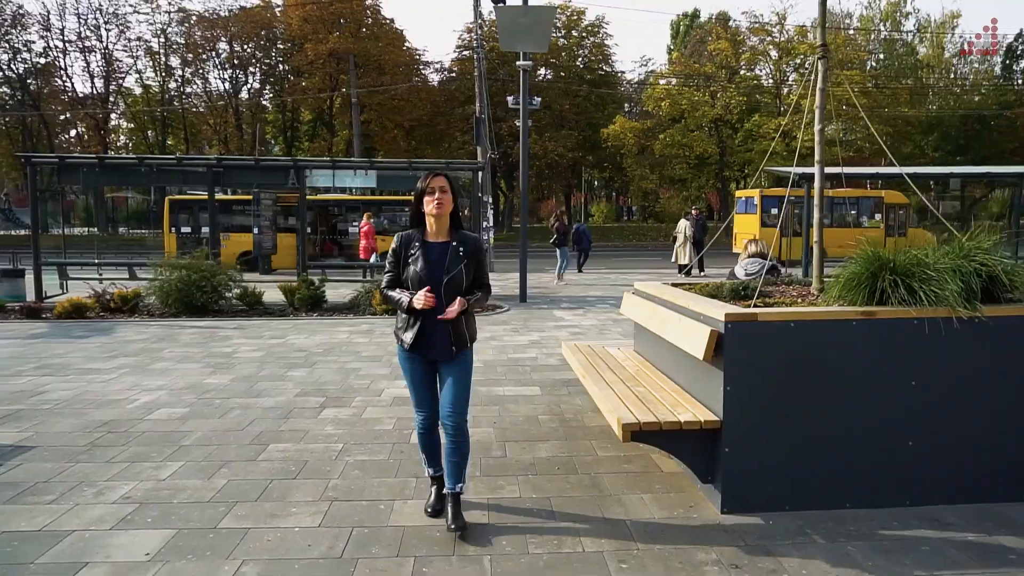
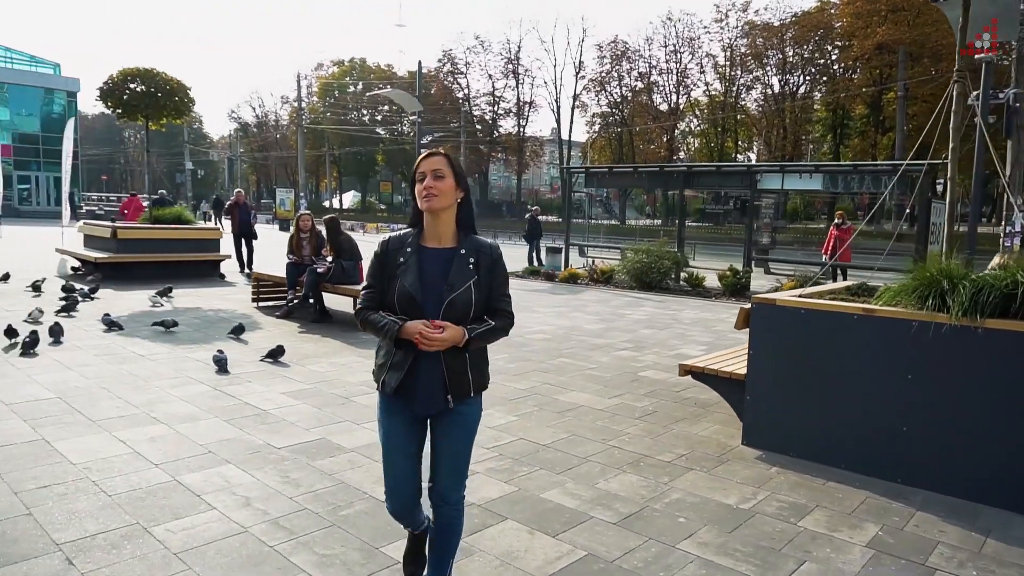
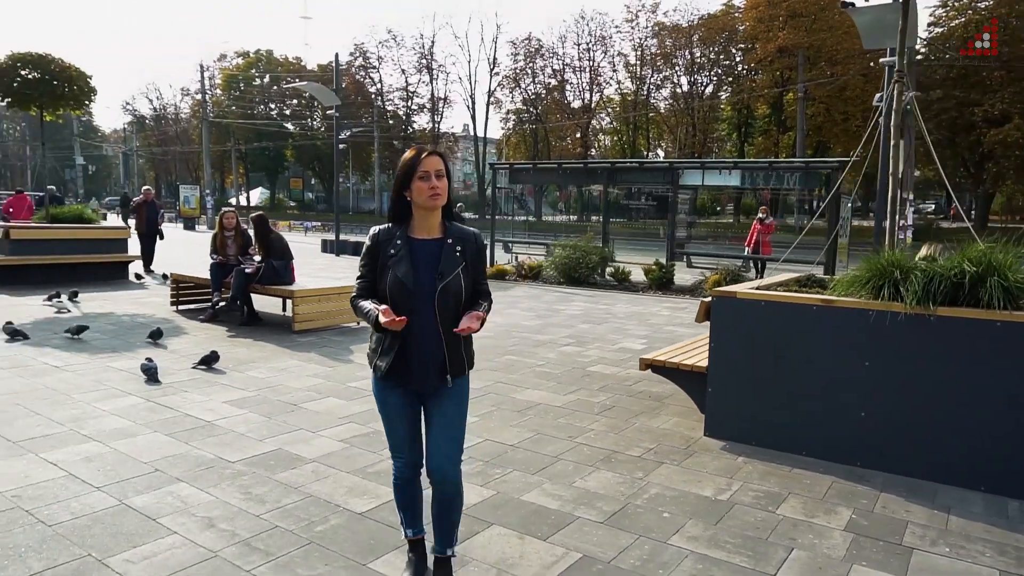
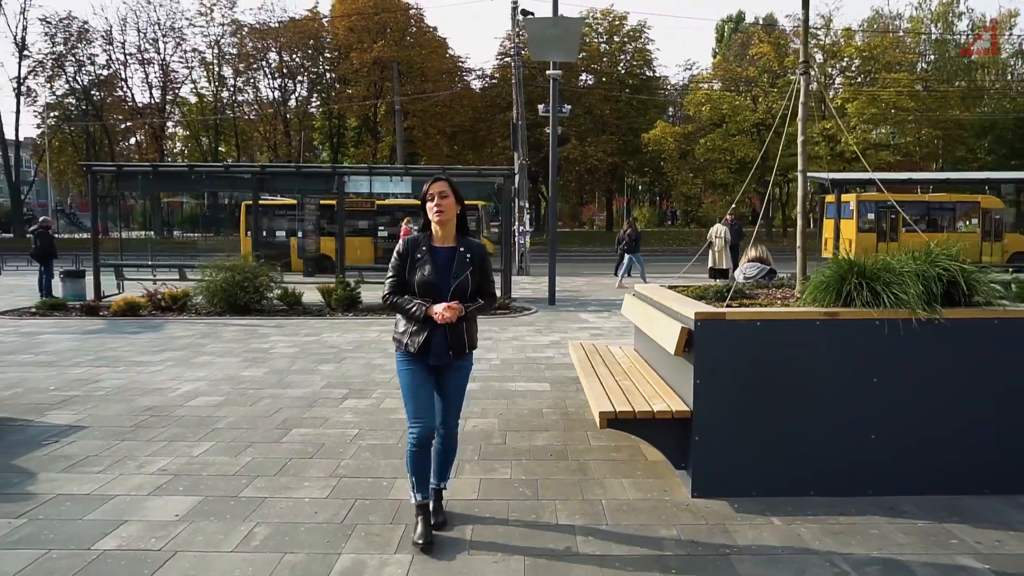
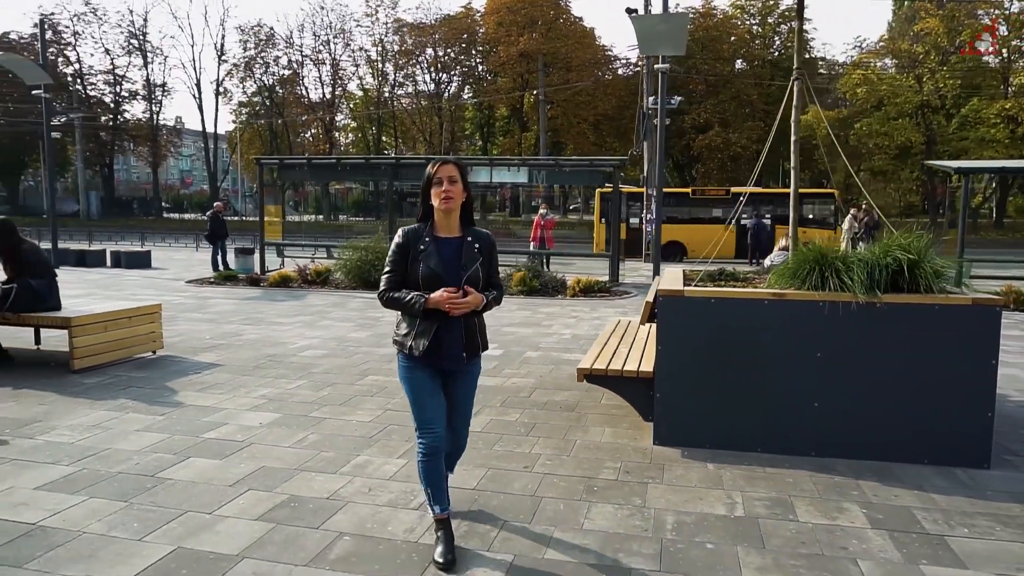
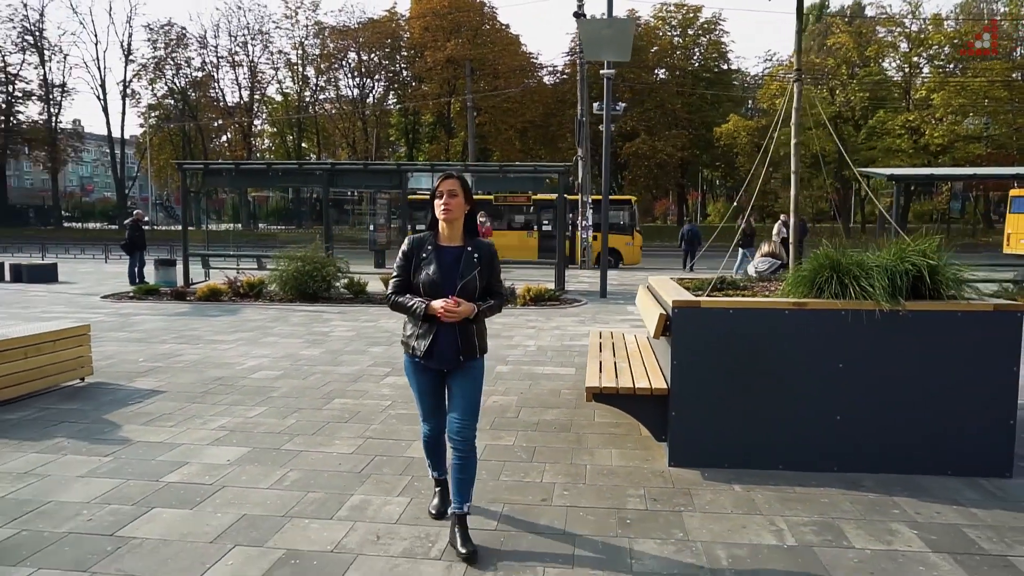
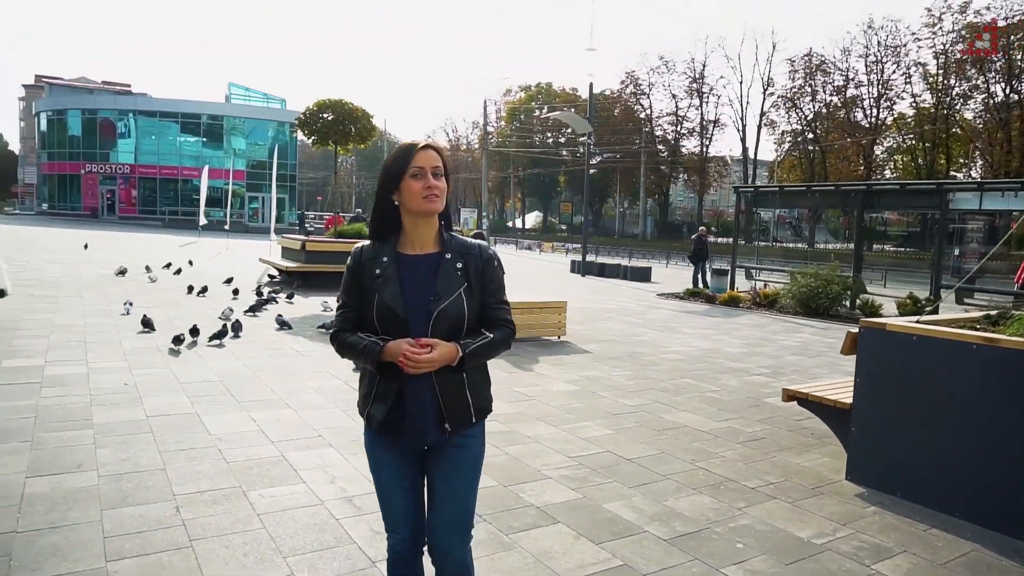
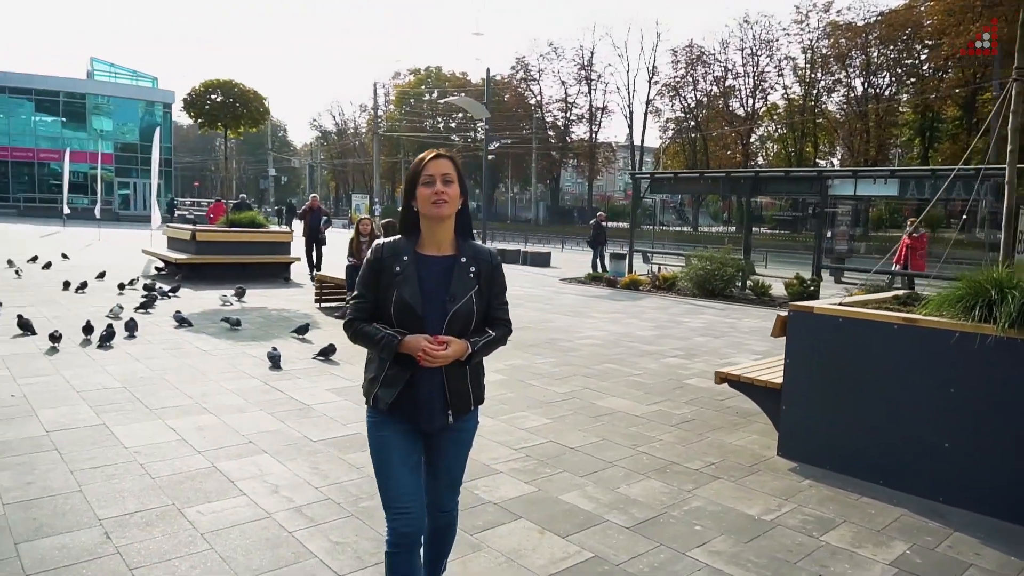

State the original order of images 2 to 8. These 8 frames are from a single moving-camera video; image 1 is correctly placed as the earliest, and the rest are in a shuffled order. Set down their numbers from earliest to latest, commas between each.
4, 6, 5, 3, 2, 8, 7
